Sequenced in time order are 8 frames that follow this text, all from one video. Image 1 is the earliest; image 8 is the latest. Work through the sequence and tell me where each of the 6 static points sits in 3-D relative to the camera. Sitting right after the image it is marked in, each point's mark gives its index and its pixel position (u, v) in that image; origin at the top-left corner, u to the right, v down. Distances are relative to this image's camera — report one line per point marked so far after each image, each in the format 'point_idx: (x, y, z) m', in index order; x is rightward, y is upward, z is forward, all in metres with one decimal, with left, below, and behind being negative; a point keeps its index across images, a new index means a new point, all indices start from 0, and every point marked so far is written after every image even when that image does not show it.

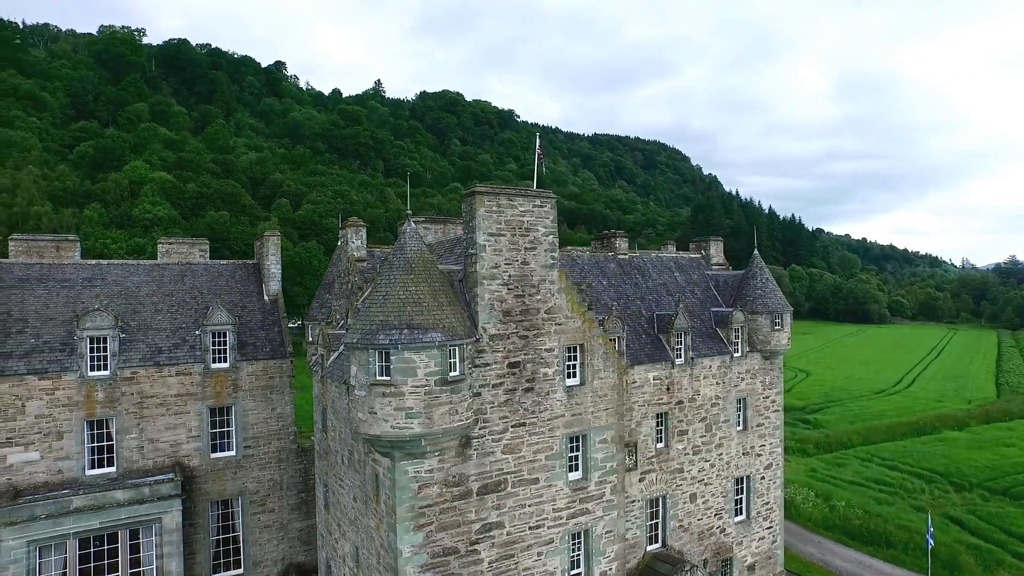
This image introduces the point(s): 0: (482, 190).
0: (-0.7, +2.2, +14.6) m
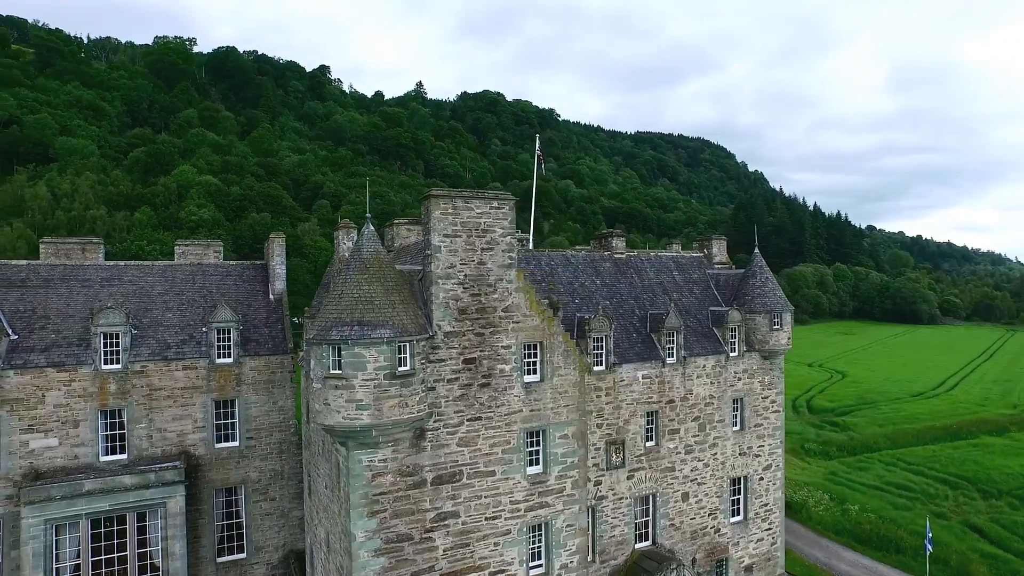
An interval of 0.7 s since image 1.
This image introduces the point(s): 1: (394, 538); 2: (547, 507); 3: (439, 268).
0: (-1.8, +2.2, +15.2) m
1: (-2.7, -5.6, +14.7) m
2: (+0.9, -5.6, +16.5) m
3: (-1.7, +0.5, +15.2) m
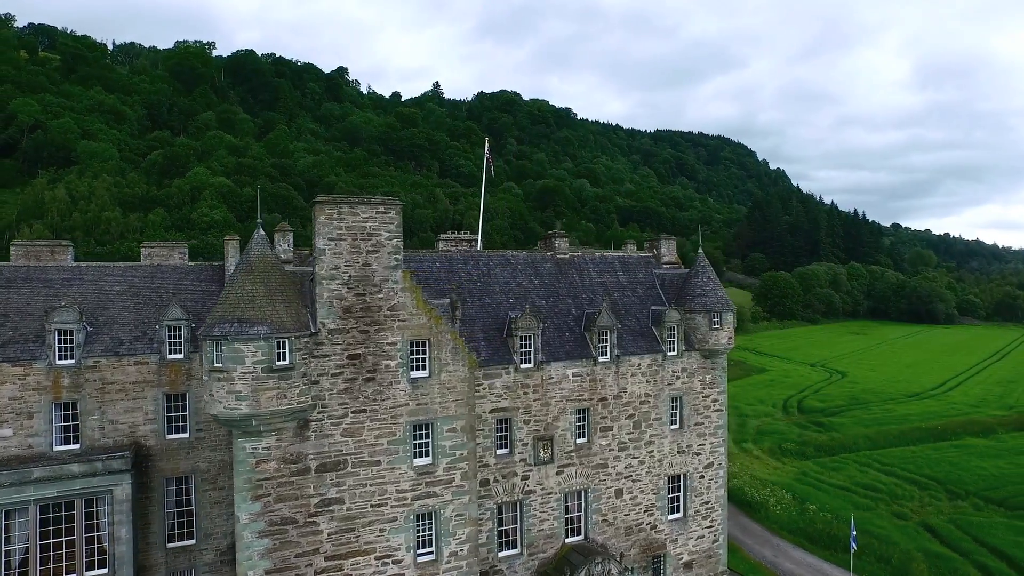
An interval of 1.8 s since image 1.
0: (-4.8, +2.2, +16.1) m
1: (-5.7, -5.6, +15.7) m
2: (-2.1, -5.6, +17.3) m
3: (-4.7, +0.5, +16.2) m
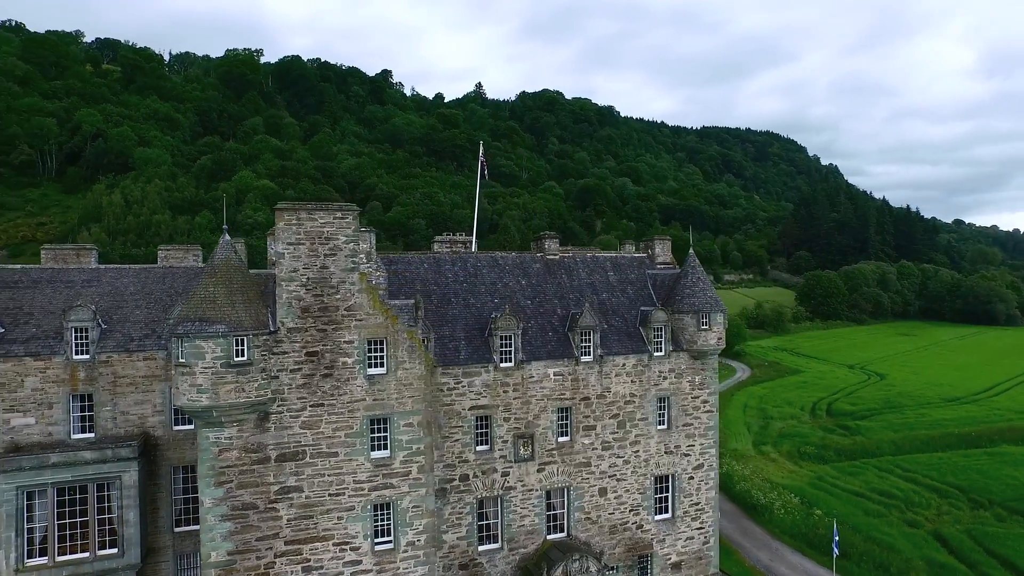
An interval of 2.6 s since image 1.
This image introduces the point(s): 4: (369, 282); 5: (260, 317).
0: (-6.2, +2.2, +17.2) m
1: (-7.2, -5.7, +16.8) m
2: (-3.4, -5.7, +18.1) m
3: (-6.1, +0.4, +17.2) m
4: (-4.0, +0.1, +18.0) m
5: (-6.6, -0.8, +16.9) m
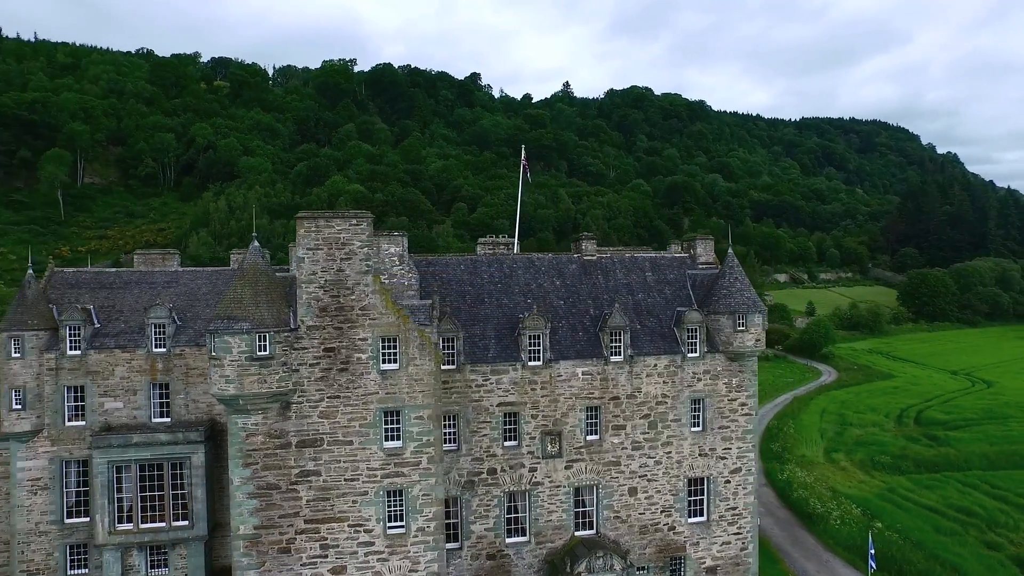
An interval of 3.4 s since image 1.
0: (-6.2, +2.1, +18.8) m
1: (-7.2, -5.7, +18.6) m
2: (-3.3, -5.7, +19.4) m
3: (-6.1, +0.4, +18.8) m
4: (-3.9, +0.1, +19.3) m
5: (-6.7, -0.8, +18.6) m
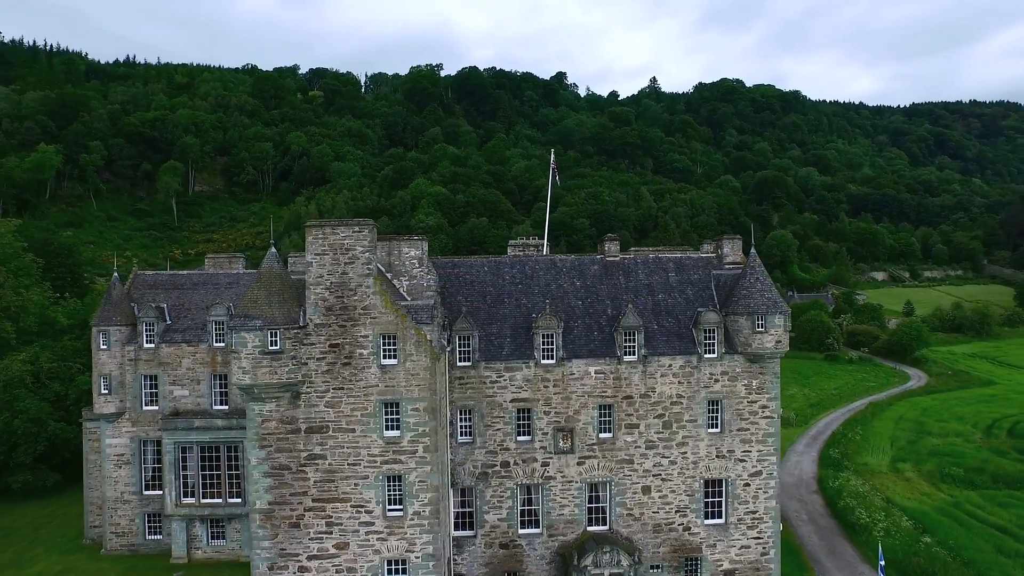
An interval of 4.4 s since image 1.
0: (-6.6, +2.1, +20.9) m
1: (-7.6, -5.8, +20.8) m
2: (-3.6, -5.7, +21.0) m
3: (-6.5, +0.4, +20.9) m
4: (-4.3, +0.1, +21.0) m
5: (-7.1, -0.8, +20.8) m
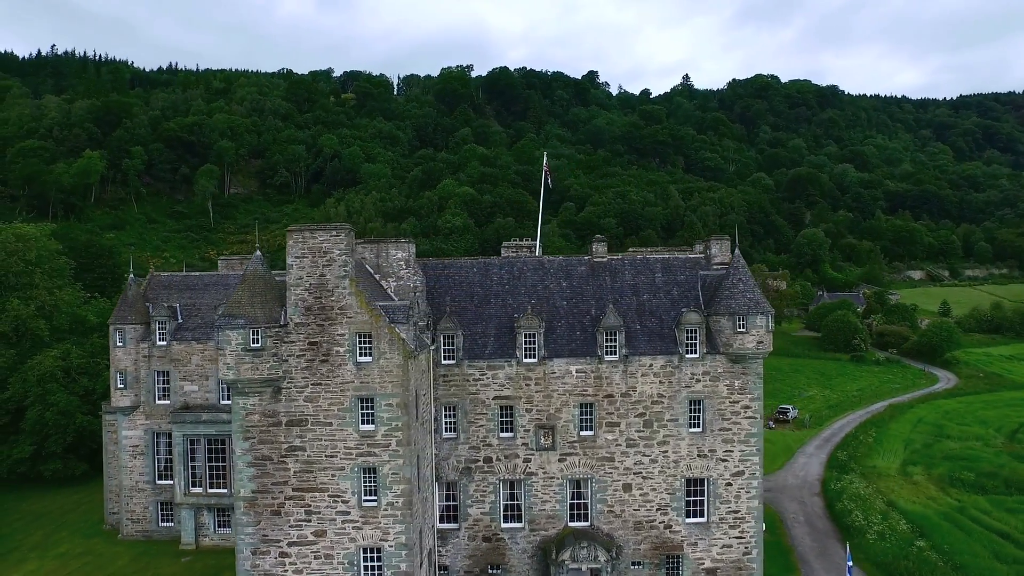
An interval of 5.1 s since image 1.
0: (-7.6, +2.0, +22.0) m
1: (-8.7, -5.8, +22.1) m
2: (-4.7, -5.8, +22.0) m
3: (-7.6, +0.3, +22.0) m
4: (-5.3, 0.0, +22.1) m
5: (-8.2, -0.9, +22.0) m
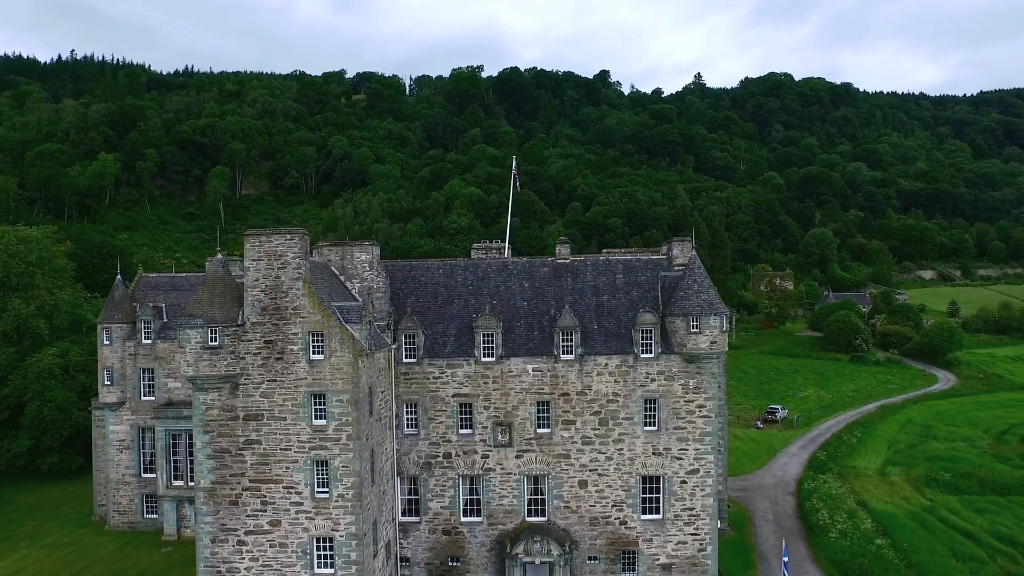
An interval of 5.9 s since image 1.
0: (-9.6, +2.0, +23.1) m
1: (-10.6, -5.8, +23.2) m
2: (-6.6, -5.8, +23.0) m
3: (-9.5, +0.3, +23.1) m
4: (-7.3, 0.0, +23.1) m
5: (-10.1, -0.9, +23.1) m
